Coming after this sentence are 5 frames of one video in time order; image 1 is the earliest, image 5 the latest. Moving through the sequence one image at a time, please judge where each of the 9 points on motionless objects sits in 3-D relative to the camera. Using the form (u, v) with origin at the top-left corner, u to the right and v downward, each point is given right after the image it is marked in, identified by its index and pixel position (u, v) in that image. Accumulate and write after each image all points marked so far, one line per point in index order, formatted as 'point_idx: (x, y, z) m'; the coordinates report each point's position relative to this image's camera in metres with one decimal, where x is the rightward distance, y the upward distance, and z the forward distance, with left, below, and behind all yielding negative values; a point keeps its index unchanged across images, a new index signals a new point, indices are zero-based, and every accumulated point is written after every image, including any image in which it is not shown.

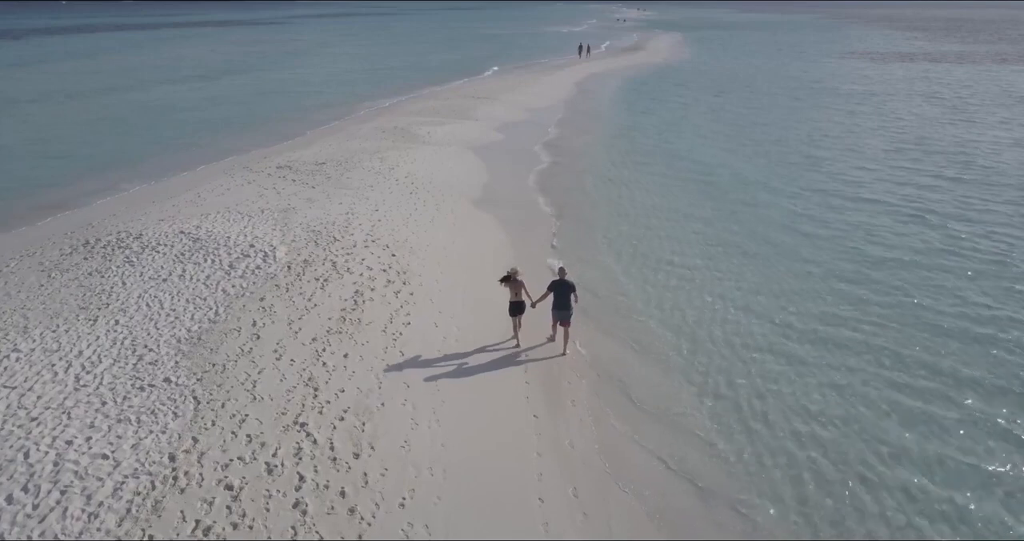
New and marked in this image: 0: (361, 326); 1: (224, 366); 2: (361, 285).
0: (-2.9, -1.1, +11.9) m
1: (-4.9, -1.7, +10.4) m
2: (-3.3, -0.3, +13.3) m
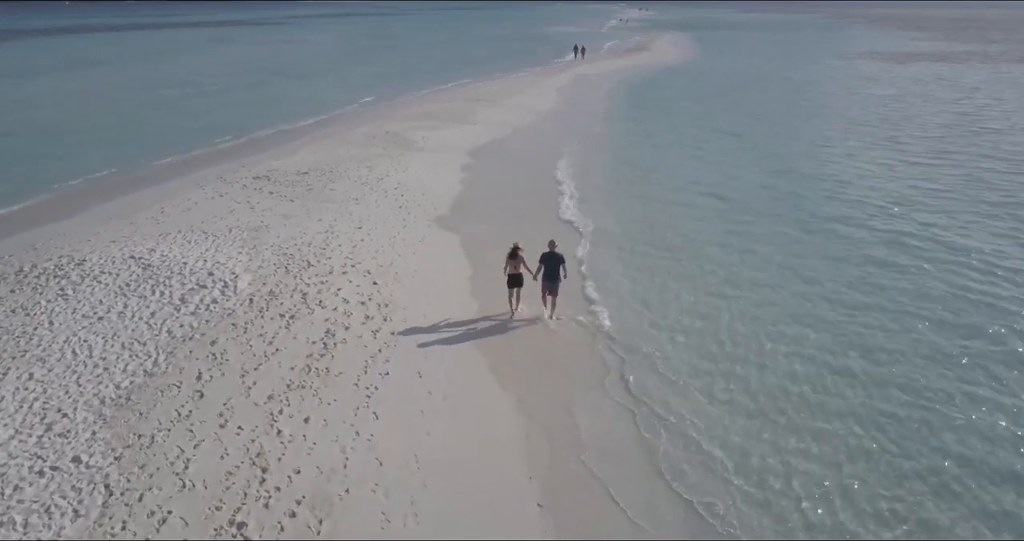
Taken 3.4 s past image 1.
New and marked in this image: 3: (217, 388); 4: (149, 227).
0: (-2.9, -1.7, +9.9) m
1: (-5.0, -2.3, +8.4) m
2: (-3.3, -1.0, +11.3) m
3: (-4.6, -1.8, +9.5) m
4: (-9.4, +1.1, +15.8) m
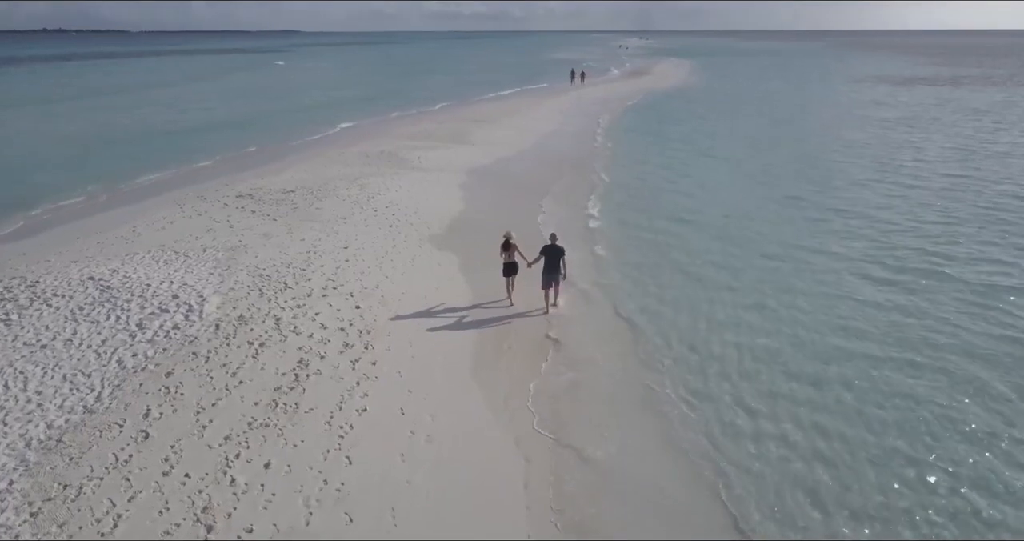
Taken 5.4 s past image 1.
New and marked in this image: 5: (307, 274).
0: (-3.0, -2.0, +8.6) m
1: (-5.0, -2.5, +7.1) m
2: (-3.4, -1.3, +10.1) m
3: (-4.6, -2.1, +8.2) m
4: (-9.5, +0.6, +14.7) m
5: (-4.4, -0.1, +13.0) m
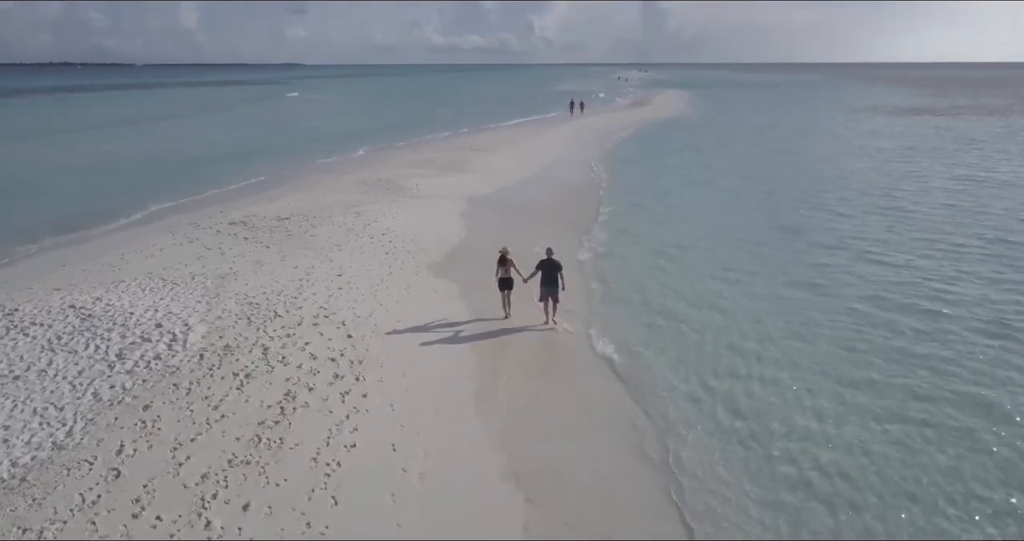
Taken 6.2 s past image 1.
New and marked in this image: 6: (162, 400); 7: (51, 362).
0: (-3.0, -2.4, +8.1) m
1: (-5.1, -2.8, +6.6) m
2: (-3.4, -1.8, +9.6) m
3: (-4.7, -2.4, +7.7) m
4: (-9.5, -0.1, +14.2) m
5: (-4.4, -0.6, +12.6) m
6: (-5.1, -1.9, +8.9) m
7: (-7.3, -1.4, +9.7) m
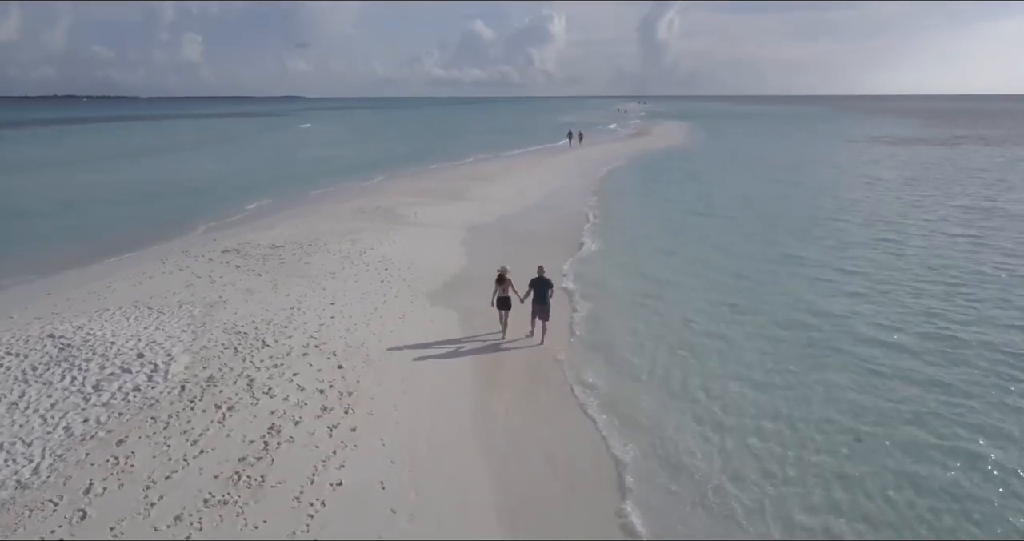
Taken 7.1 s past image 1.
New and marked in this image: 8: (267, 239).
0: (-3.1, -2.7, +7.6) m
1: (-5.1, -3.1, +6.0) m
2: (-3.4, -2.2, +9.0) m
3: (-4.7, -2.7, +7.2) m
4: (-9.5, -0.7, +13.8) m
5: (-4.4, -1.2, +12.1) m
6: (-5.1, -2.2, +8.4) m
7: (-7.3, -1.9, +9.2) m
8: (-8.0, +1.0, +19.8) m
